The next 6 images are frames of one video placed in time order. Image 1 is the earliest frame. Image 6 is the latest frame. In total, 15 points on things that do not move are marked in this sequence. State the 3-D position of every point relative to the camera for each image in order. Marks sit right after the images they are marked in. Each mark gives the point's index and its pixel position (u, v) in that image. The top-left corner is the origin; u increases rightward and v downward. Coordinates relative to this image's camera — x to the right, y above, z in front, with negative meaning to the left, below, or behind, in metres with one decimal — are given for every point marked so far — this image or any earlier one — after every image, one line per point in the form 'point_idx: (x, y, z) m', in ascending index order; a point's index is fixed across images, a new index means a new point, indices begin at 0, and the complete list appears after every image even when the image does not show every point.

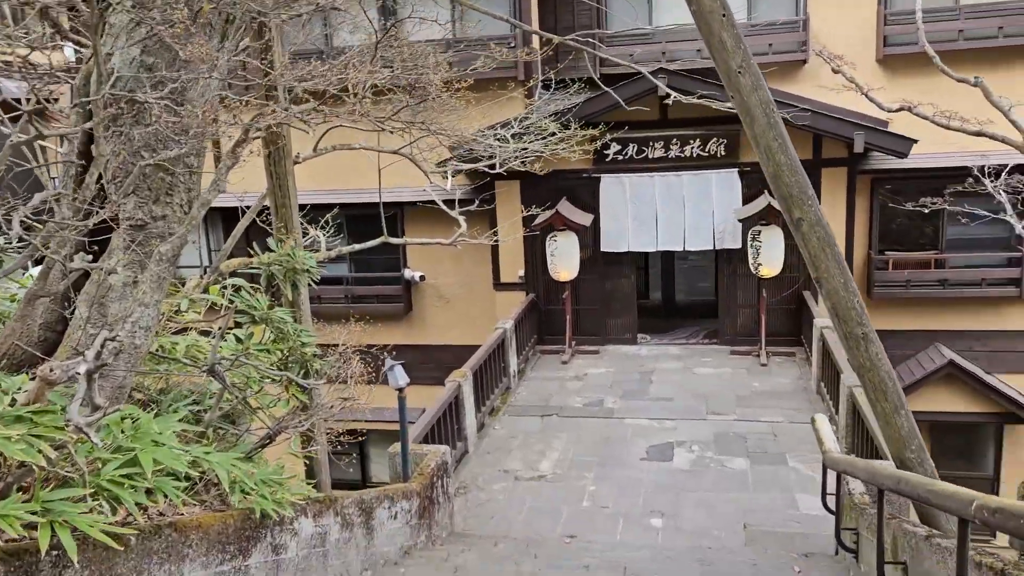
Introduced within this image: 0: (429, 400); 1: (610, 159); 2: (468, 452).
0: (-1.3, -1.7, +12.6) m
1: (+1.3, +1.7, +10.7) m
2: (-0.4, -1.6, +8.1) m
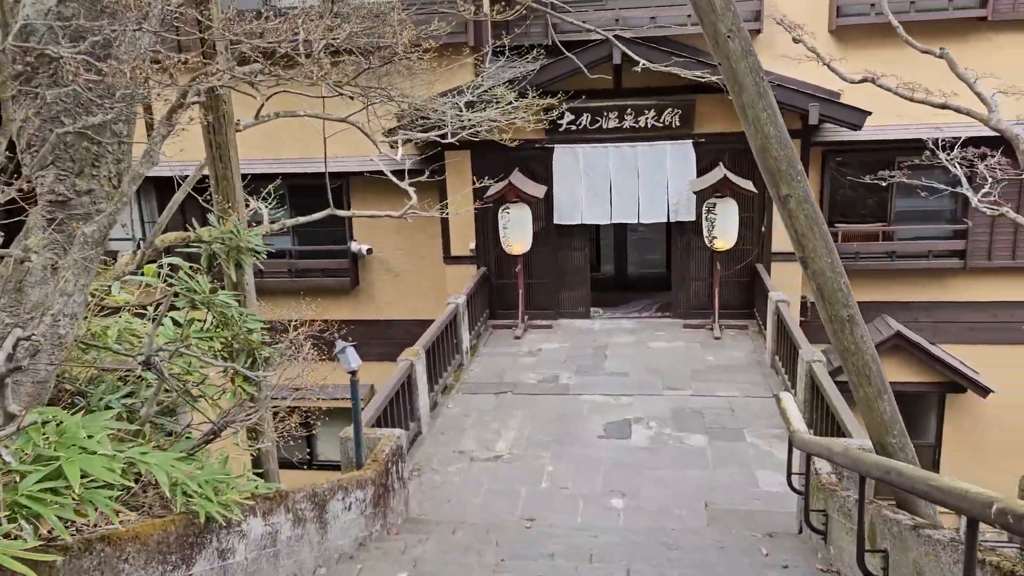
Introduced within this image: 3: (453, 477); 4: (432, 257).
0: (-2.0, -1.3, +12.3) m
1: (+0.6, +2.0, +10.5) m
2: (-0.9, -1.4, +7.9) m
3: (-0.5, -1.6, +7.0) m
4: (-1.2, +0.5, +11.9) m
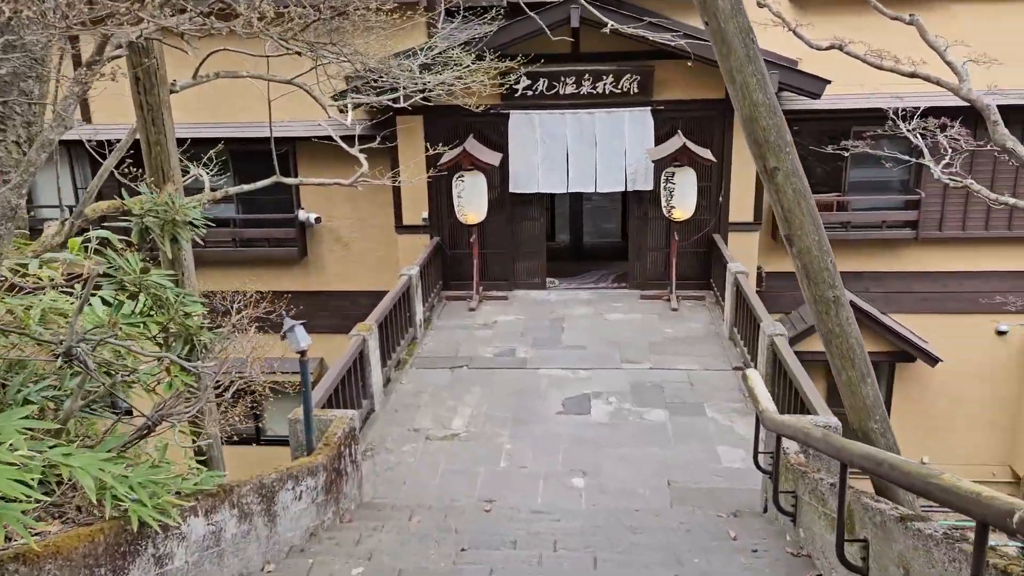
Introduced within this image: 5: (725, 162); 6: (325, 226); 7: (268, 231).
0: (-2.7, -0.9, +11.9) m
1: (+0.1, +2.4, +10.1) m
2: (-1.3, -1.1, +7.6) m
3: (-0.8, -1.4, +6.8) m
4: (-1.8, +0.9, +11.5) m
5: (+2.6, +1.6, +10.3) m
6: (-2.6, +0.9, +11.6) m
7: (-3.3, +0.8, +11.2) m
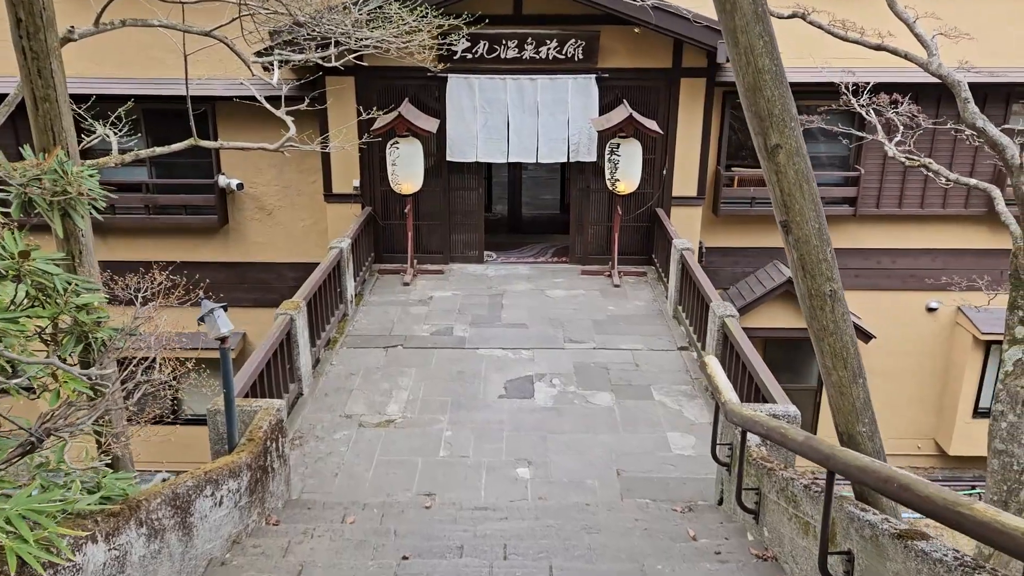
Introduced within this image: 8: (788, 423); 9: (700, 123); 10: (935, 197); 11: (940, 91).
0: (-3.5, -0.5, +11.3) m
1: (-0.6, +2.7, +9.6) m
2: (-1.8, -0.9, +7.1) m
3: (-1.3, -1.2, +6.3) m
4: (-2.6, +1.2, +10.9) m
5: (+1.9, +1.9, +10.0) m
6: (-3.4, +1.2, +10.8) m
7: (-4.1, +1.1, +10.4) m
8: (+1.7, -0.8, +5.1) m
9: (+2.3, +2.0, +10.0) m
10: (+5.7, +1.2, +11.2) m
11: (+5.0, +2.3, +9.7) m
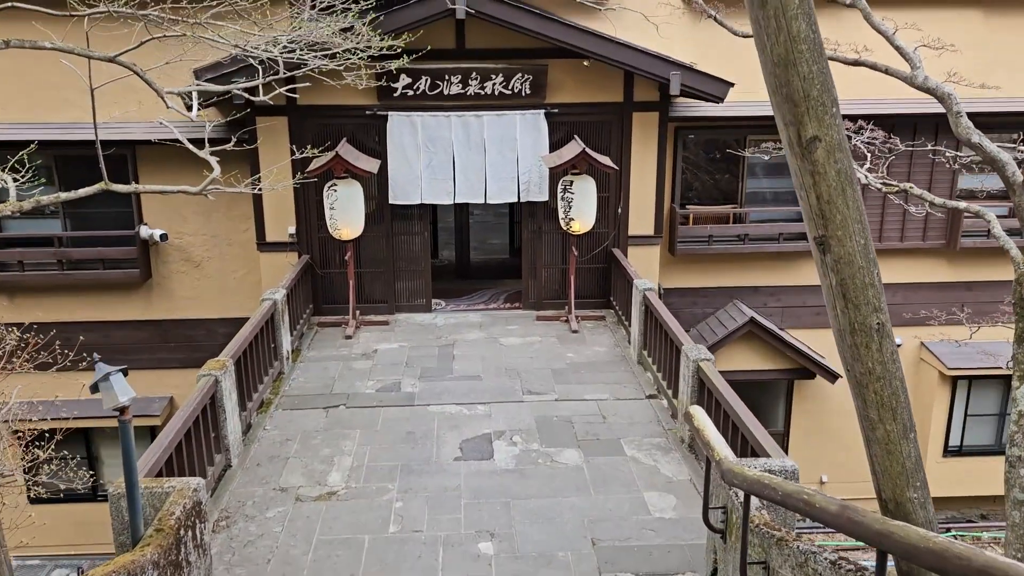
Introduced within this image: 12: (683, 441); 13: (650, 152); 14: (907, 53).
0: (-4.1, -1.2, +10.3) m
1: (-1.2, +2.1, +9.0) m
2: (-2.1, -1.3, +6.2) m
3: (-1.6, -1.6, +5.5) m
4: (-3.3, +0.5, +10.1) m
5: (+1.3, +1.4, +9.6) m
6: (-4.1, +0.5, +10.0) m
7: (-4.7, +0.4, +9.5) m
8: (+1.5, -1.0, +4.5) m
9: (+1.6, +1.5, +9.6) m
10: (+5.0, +0.8, +10.9) m
11: (+4.4, +1.9, +9.5) m
12: (+1.3, -1.2, +6.5) m
13: (+1.6, +1.6, +9.5) m
14: (+2.4, +1.4, +5.0) m
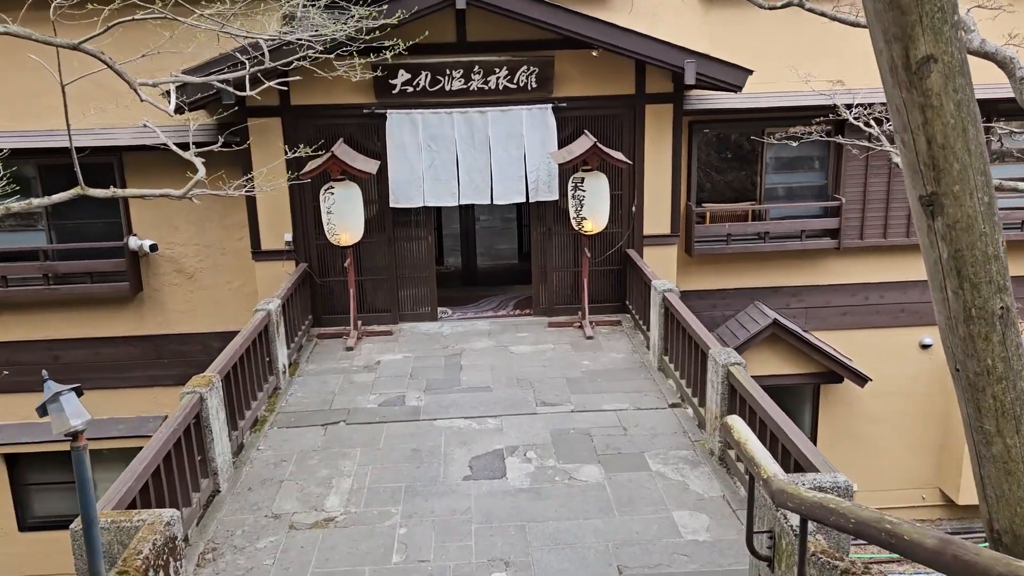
0: (-4.0, -1.4, +9.8) m
1: (-1.2, +2.0, +8.5) m
2: (-2.0, -1.4, +5.7) m
3: (-1.5, -1.6, +4.9) m
4: (-3.2, +0.4, +9.6) m
5: (+1.4, +1.3, +9.1) m
6: (-4.0, +0.4, +9.5) m
7: (-4.6, +0.3, +9.0) m
8: (+1.6, -1.0, +4.0) m
9: (+1.7, +1.5, +9.0) m
10: (+5.1, +0.8, +10.3) m
11: (+4.4, +2.0, +9.0) m
12: (+1.4, -1.2, +6.0) m
13: (+1.6, +1.5, +9.0) m
14: (+2.4, +1.4, +4.4) m
